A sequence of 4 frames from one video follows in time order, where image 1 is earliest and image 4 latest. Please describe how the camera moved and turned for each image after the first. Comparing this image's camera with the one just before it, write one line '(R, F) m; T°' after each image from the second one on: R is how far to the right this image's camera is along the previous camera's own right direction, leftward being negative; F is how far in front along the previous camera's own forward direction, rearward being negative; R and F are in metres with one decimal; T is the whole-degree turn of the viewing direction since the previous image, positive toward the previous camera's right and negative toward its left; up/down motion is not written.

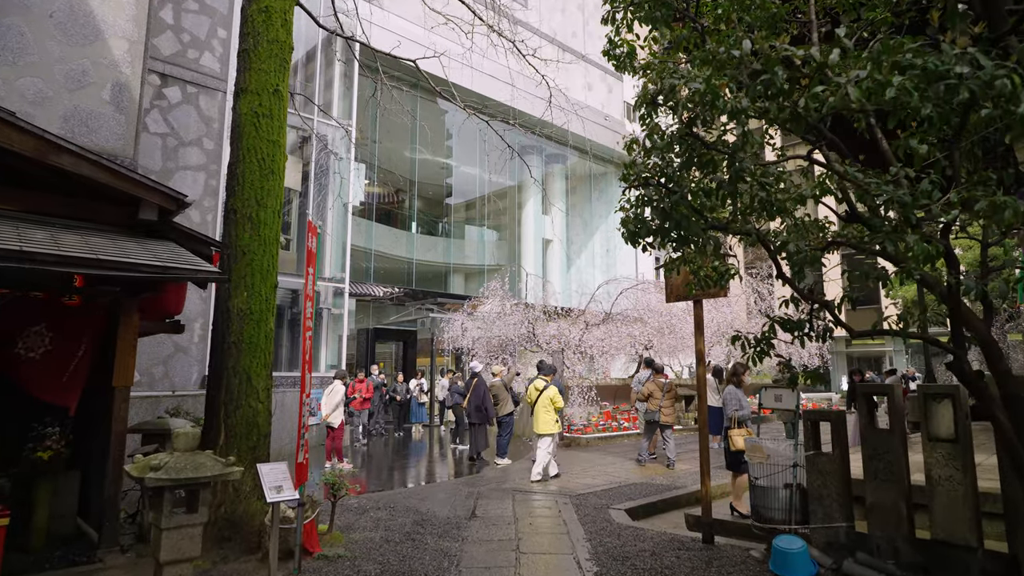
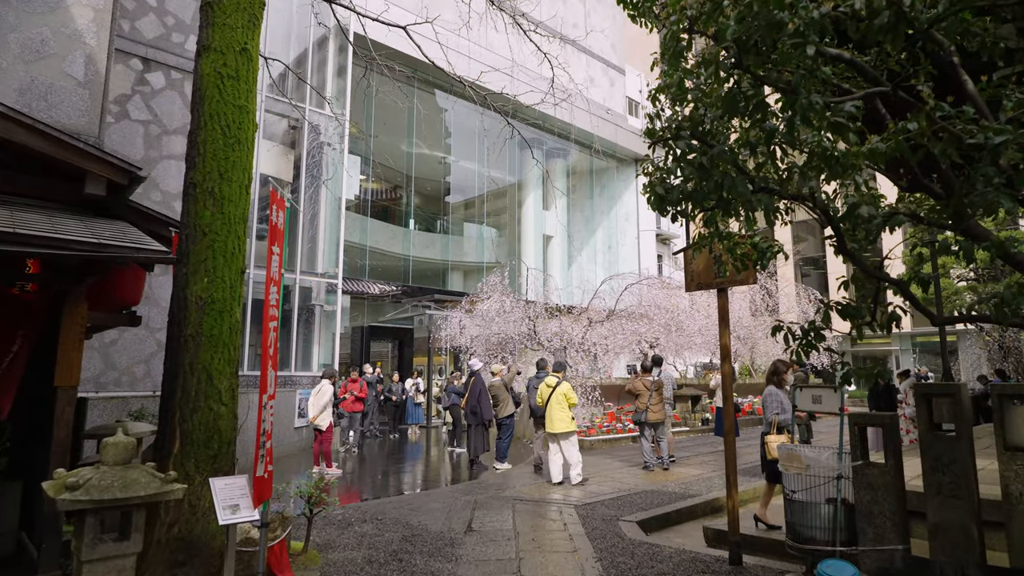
(0.0, +0.6) m; 0°
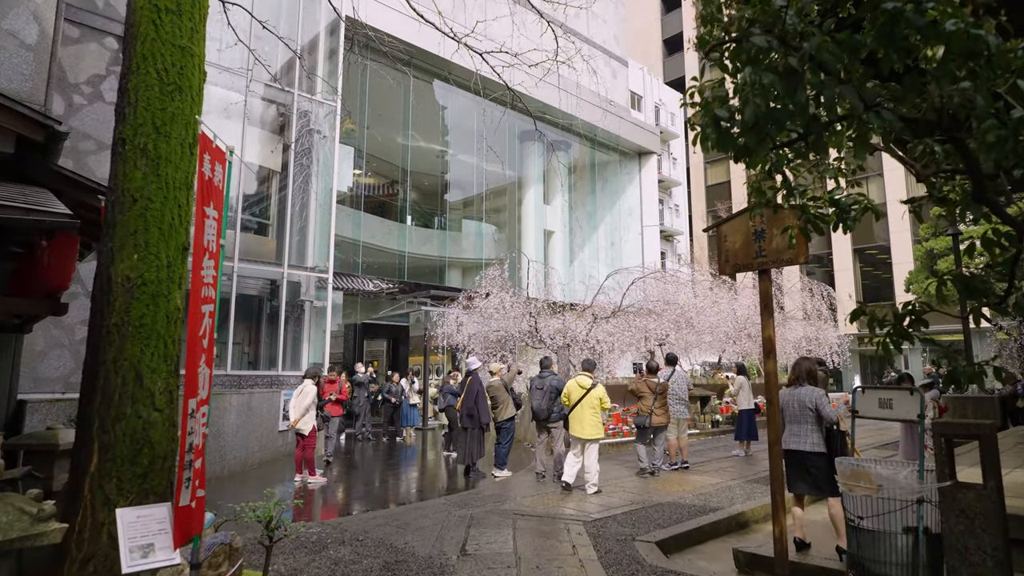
(0.0, +0.8) m; 0°
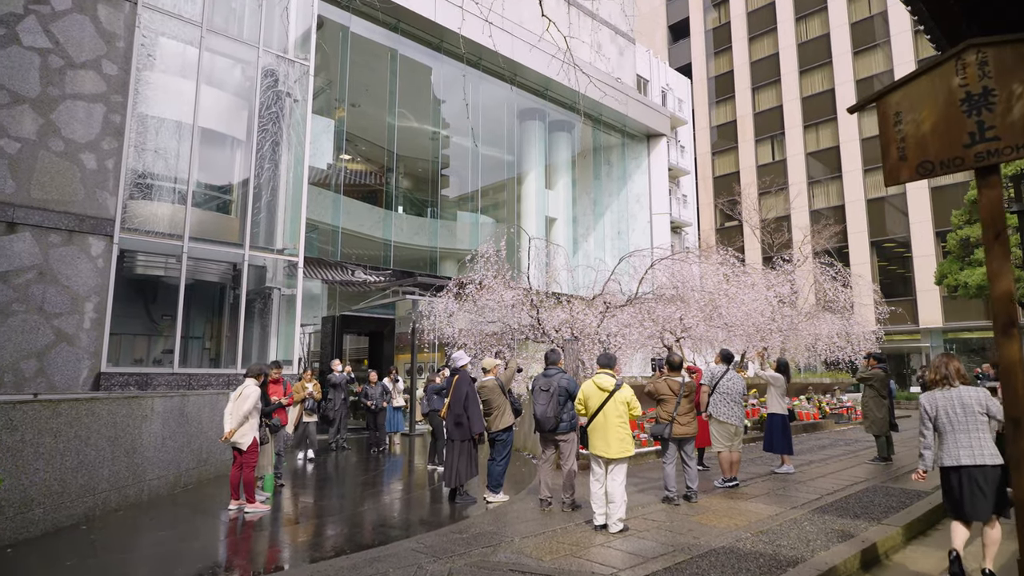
(0.0, +1.9) m; 0°
